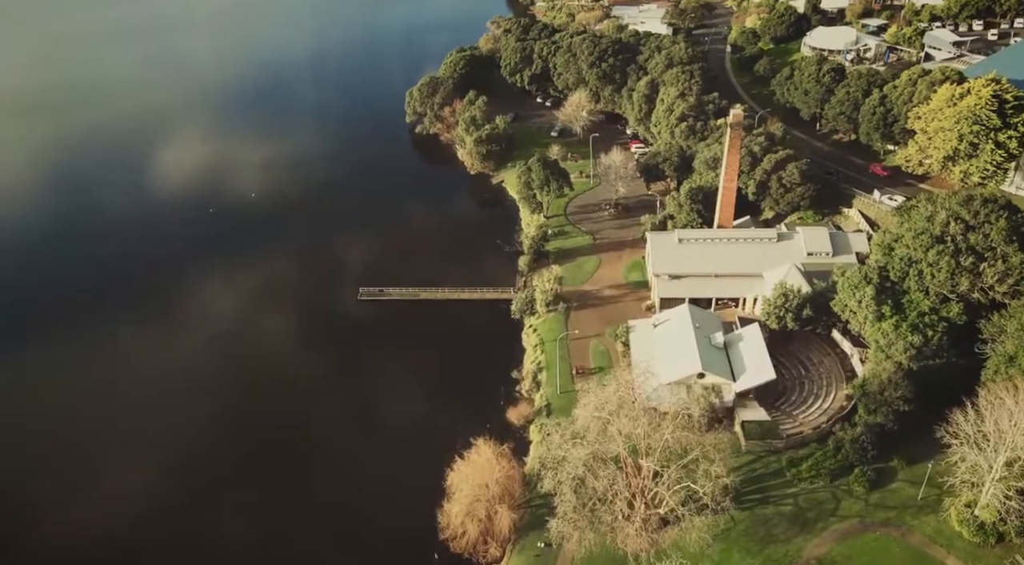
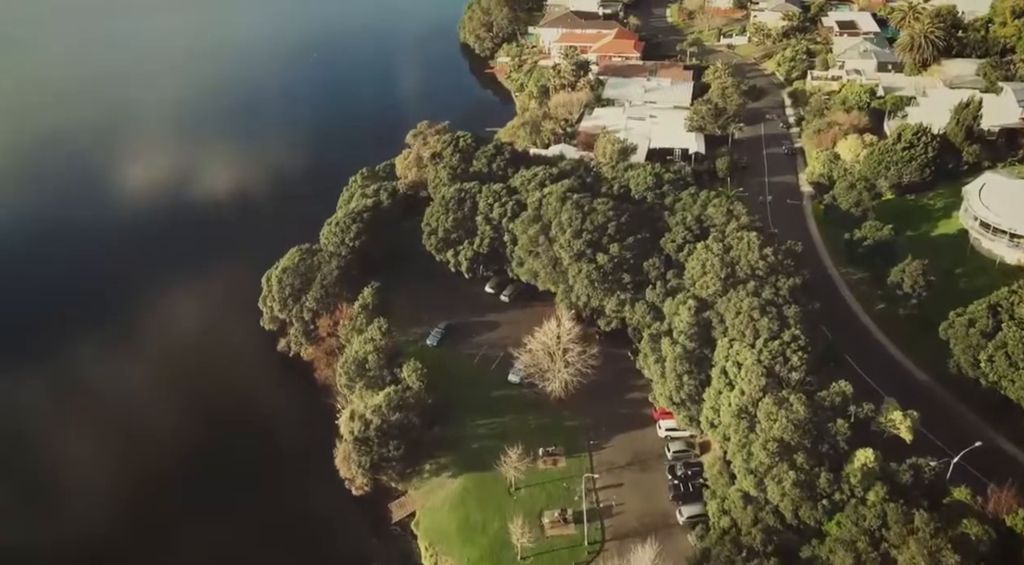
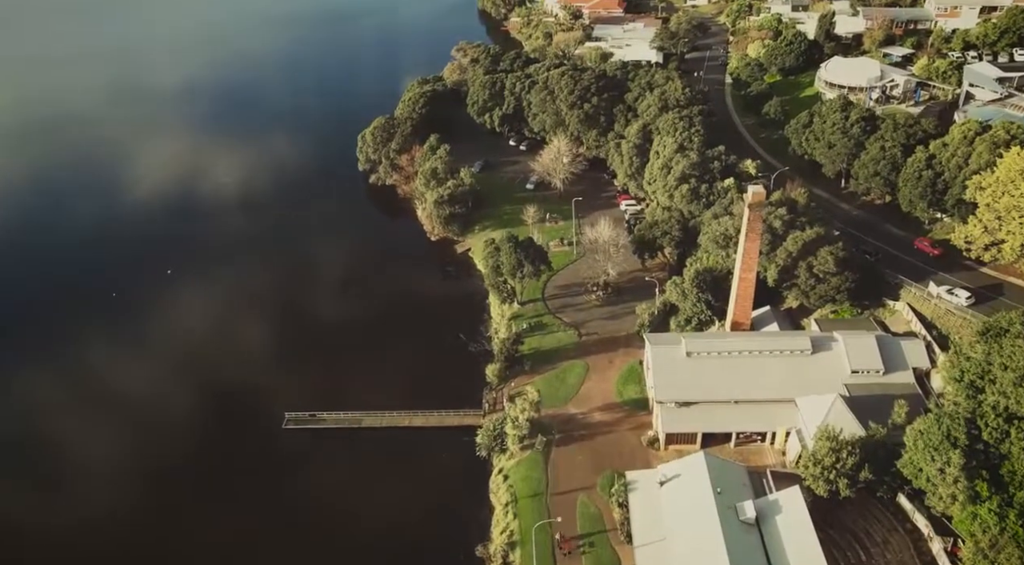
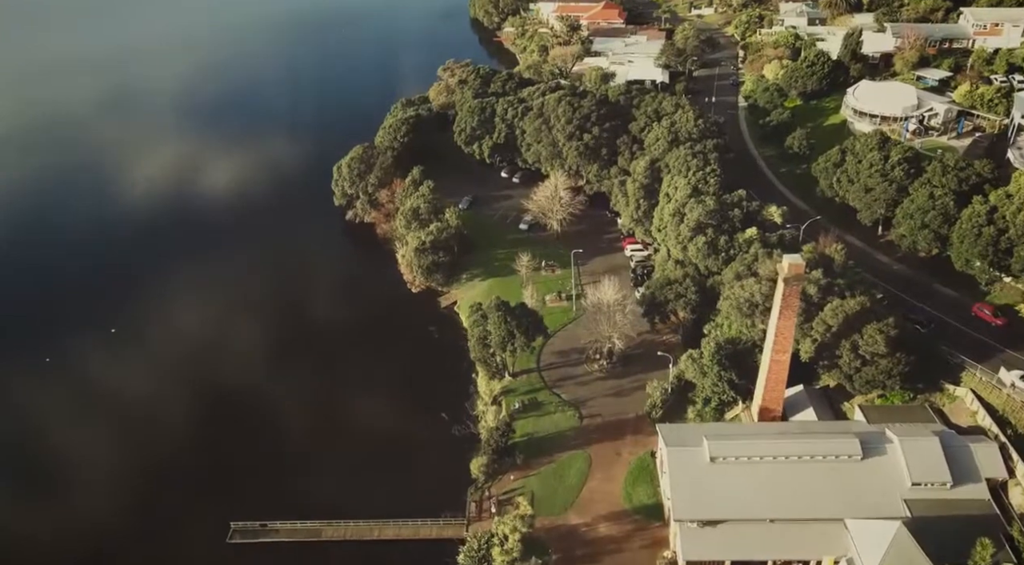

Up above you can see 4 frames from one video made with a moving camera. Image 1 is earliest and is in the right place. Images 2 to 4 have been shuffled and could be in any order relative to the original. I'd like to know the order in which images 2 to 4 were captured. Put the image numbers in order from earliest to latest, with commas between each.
3, 4, 2
